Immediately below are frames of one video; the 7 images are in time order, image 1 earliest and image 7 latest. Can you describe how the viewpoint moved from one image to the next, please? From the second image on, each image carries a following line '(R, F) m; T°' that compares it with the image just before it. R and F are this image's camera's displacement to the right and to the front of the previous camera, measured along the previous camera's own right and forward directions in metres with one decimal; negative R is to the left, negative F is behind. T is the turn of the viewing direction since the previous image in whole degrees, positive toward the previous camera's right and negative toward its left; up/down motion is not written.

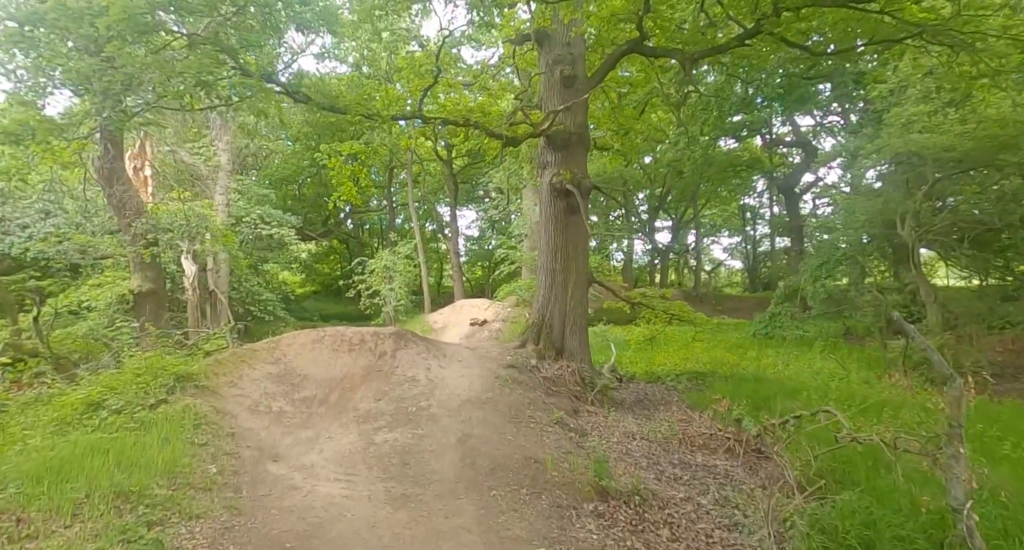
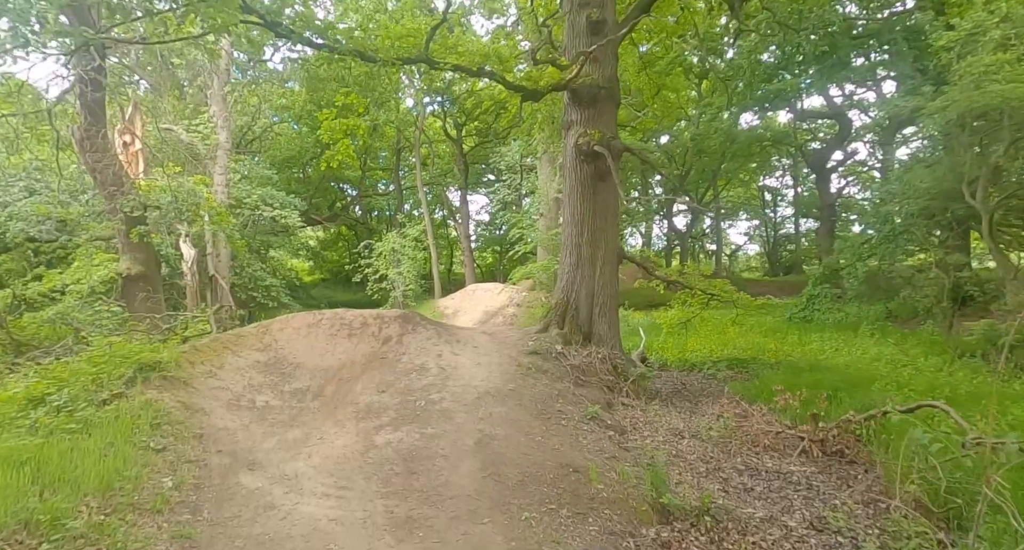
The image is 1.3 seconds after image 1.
(-0.2, +1.1) m; -1°
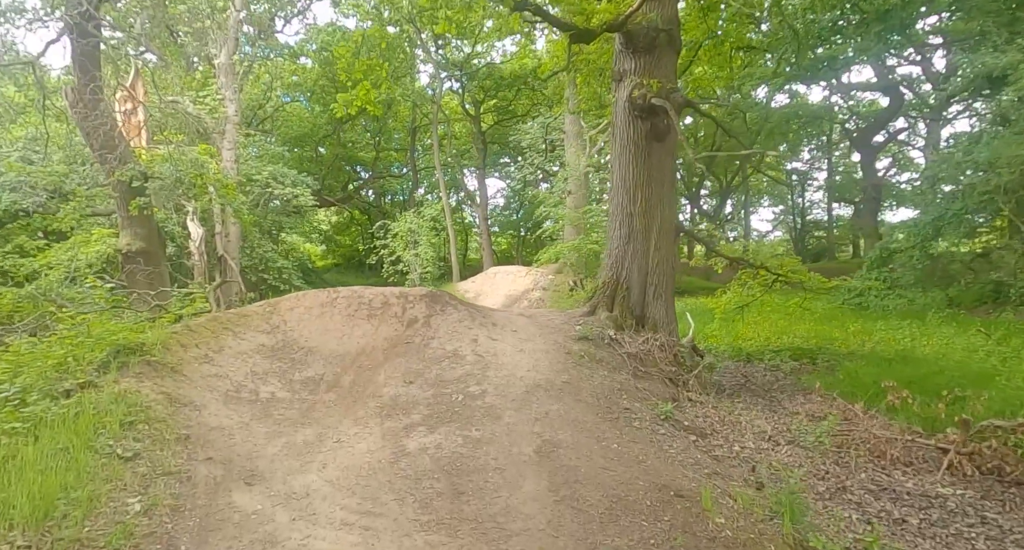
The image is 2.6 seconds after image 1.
(-0.4, +1.1) m; -1°
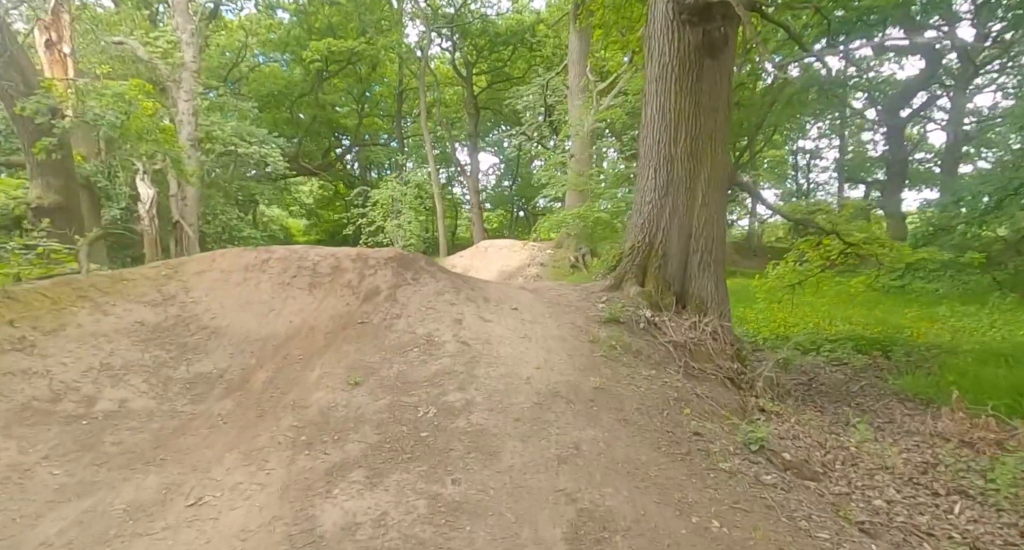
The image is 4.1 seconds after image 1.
(-0.1, +1.9) m; +1°
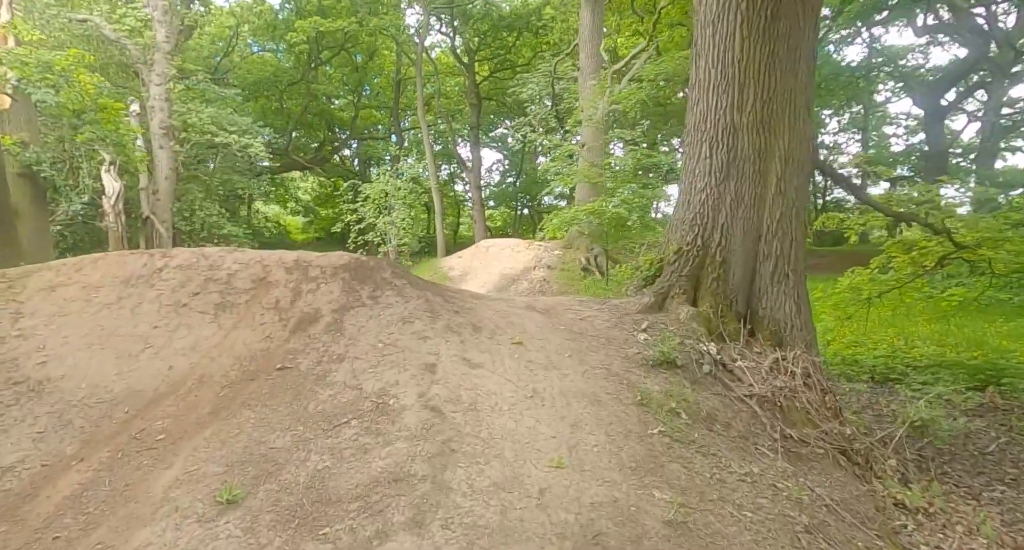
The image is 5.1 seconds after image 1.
(0.0, +1.6) m; 0°
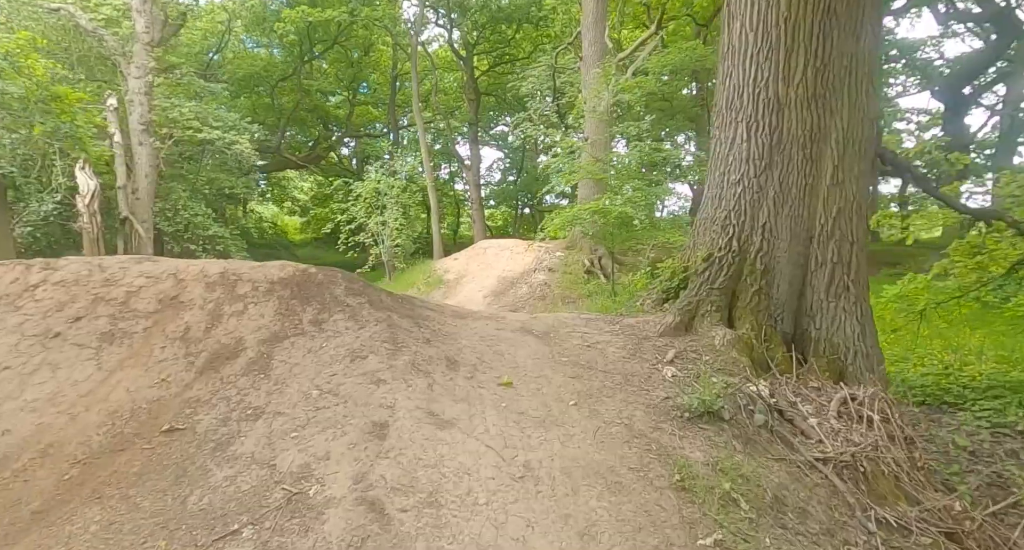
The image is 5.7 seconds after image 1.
(+0.1, +0.9) m; 0°
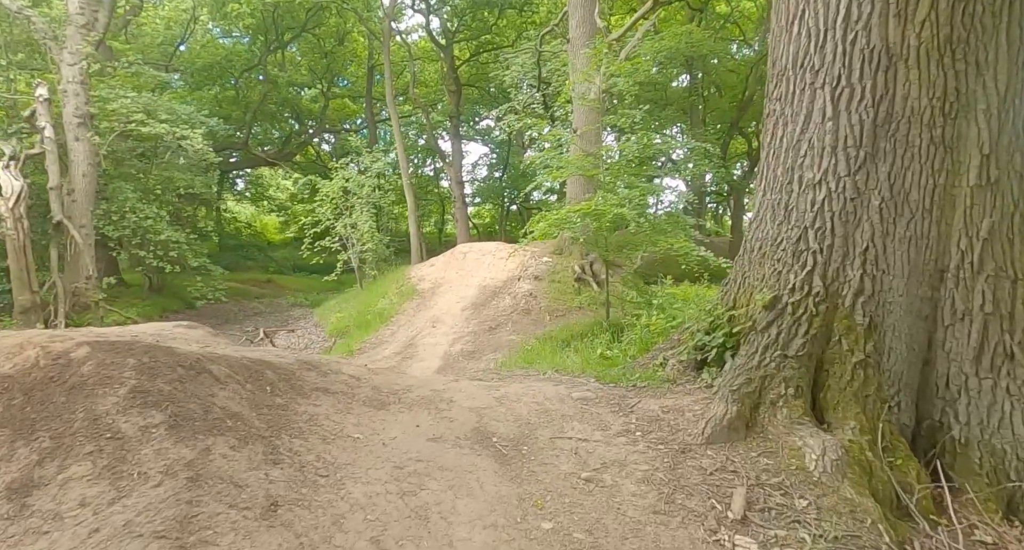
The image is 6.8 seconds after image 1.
(+0.1, +1.4) m; +1°
